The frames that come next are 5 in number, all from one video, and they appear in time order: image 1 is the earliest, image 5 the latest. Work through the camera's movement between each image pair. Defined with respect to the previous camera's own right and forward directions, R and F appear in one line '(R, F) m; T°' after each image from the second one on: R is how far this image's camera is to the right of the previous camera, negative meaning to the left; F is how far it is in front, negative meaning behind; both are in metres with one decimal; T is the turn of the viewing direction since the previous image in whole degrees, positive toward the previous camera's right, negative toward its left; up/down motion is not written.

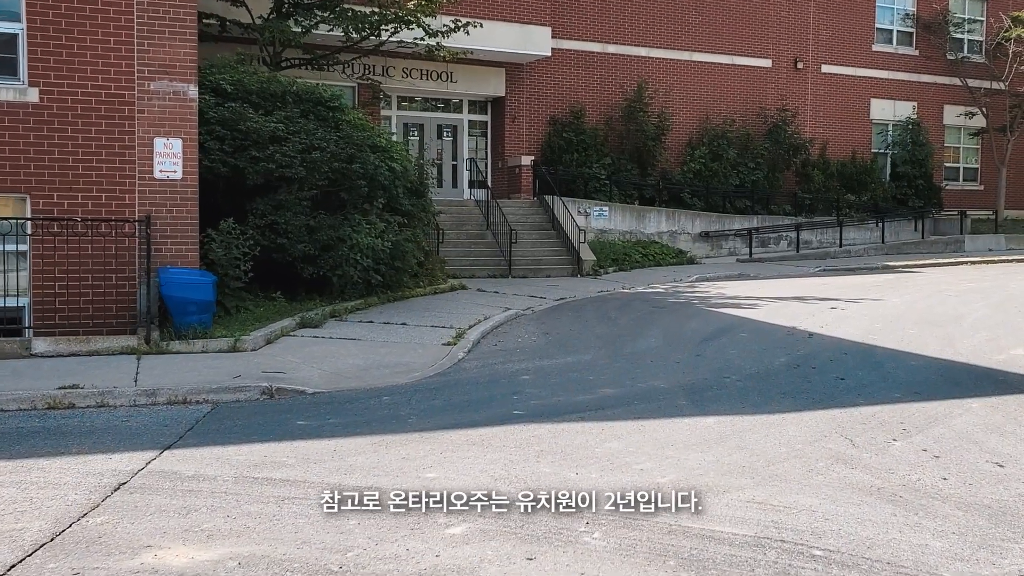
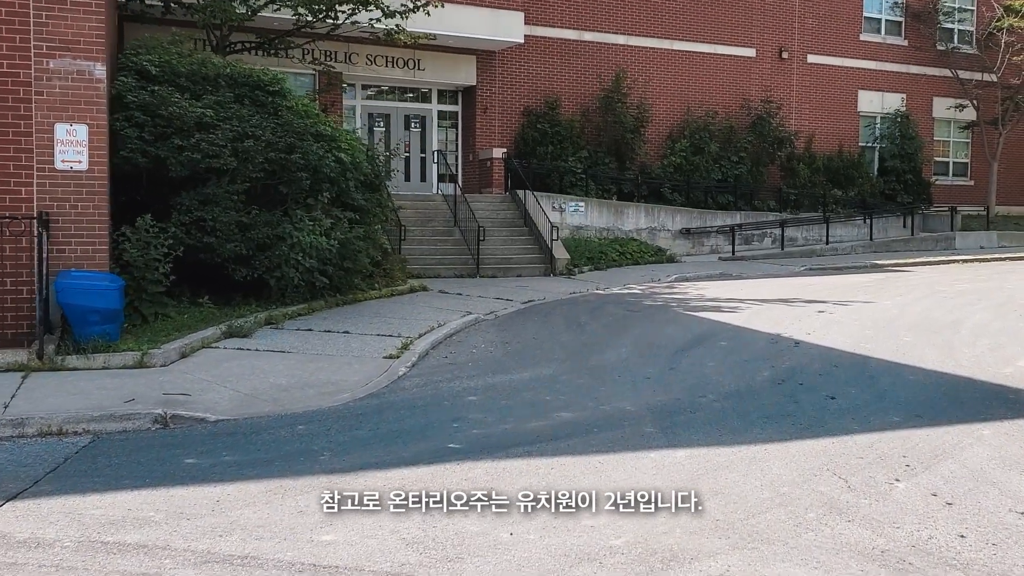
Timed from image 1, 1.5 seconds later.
(+0.3, +1.2) m; +1°
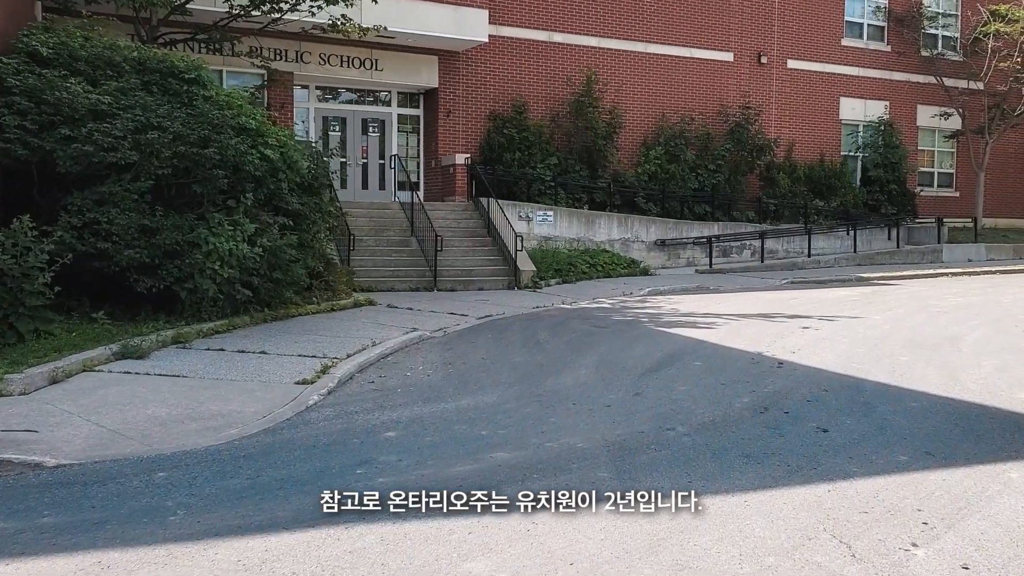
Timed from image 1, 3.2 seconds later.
(+0.4, +1.4) m; +1°
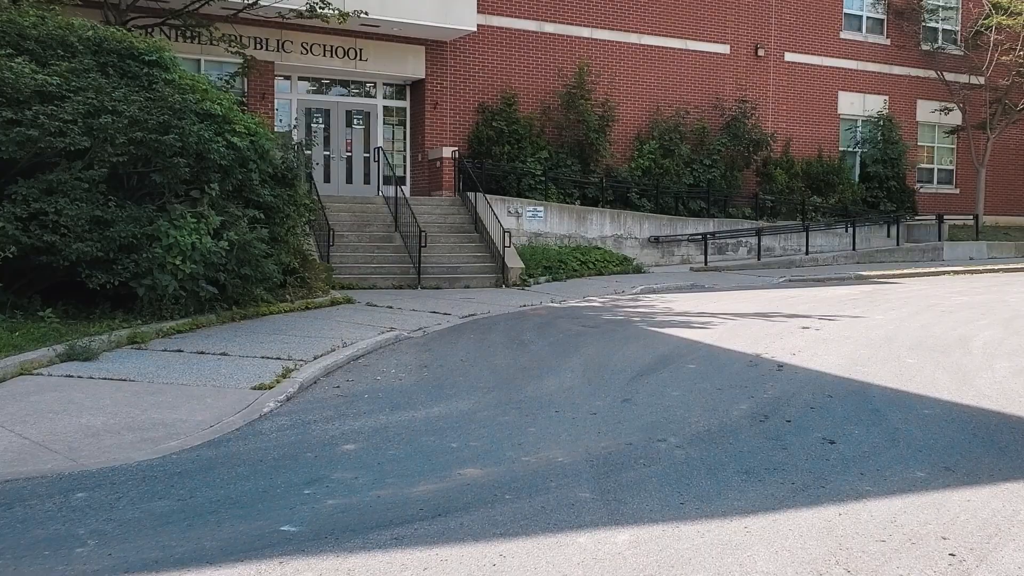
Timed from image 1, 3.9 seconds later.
(+0.1, +0.7) m; 0°
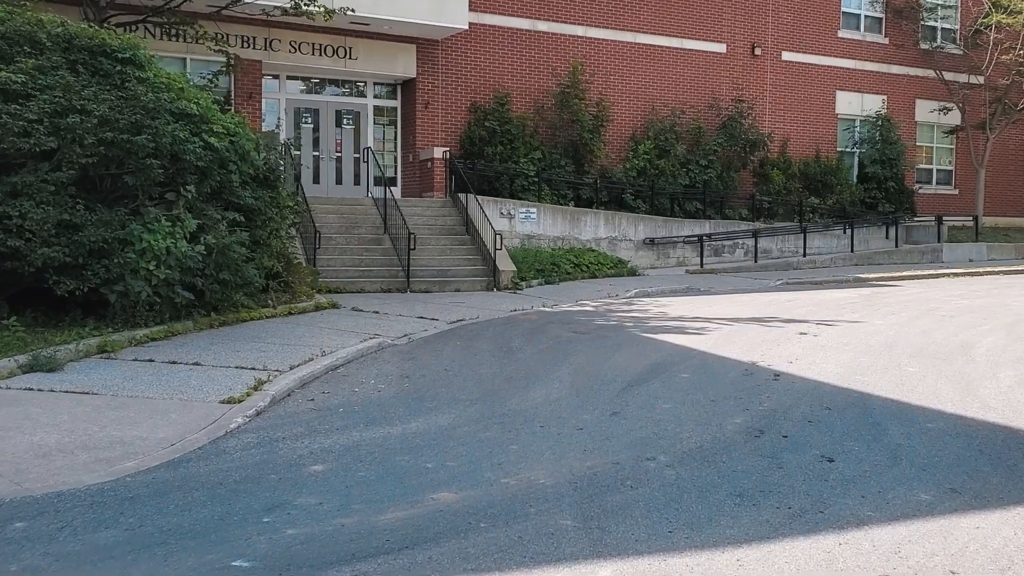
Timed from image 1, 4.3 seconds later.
(+0.1, +0.4) m; 0°
